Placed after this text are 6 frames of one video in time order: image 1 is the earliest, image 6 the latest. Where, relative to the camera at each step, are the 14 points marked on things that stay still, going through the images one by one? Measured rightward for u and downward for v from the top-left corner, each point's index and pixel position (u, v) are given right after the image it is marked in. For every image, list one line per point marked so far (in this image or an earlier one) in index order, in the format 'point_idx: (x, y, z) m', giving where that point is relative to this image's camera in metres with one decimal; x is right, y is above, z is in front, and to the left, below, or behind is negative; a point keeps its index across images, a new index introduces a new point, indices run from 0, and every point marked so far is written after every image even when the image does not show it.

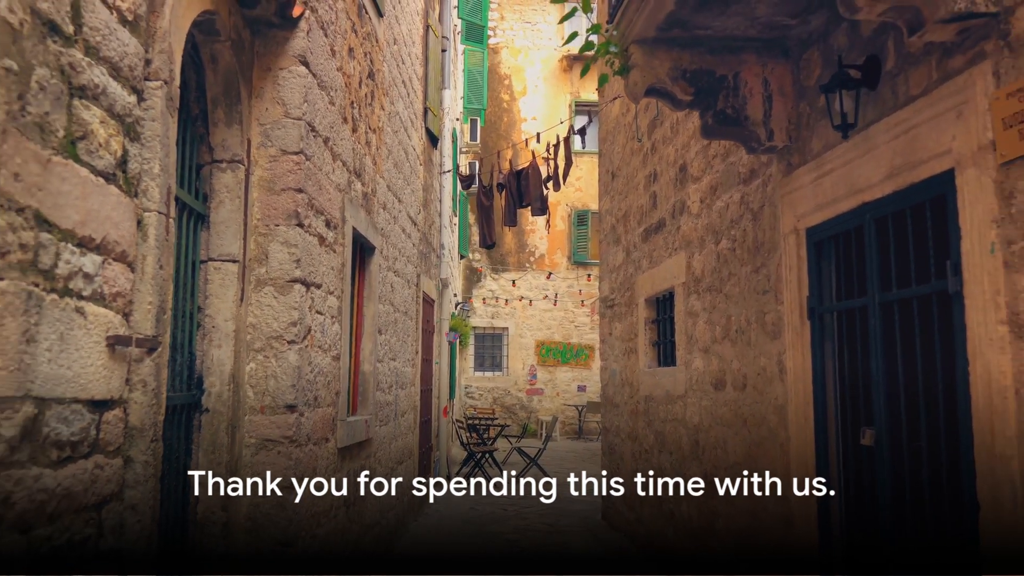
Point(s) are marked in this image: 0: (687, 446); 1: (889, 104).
0: (+1.0, -0.9, +5.0) m
1: (+1.2, +0.6, +2.8) m
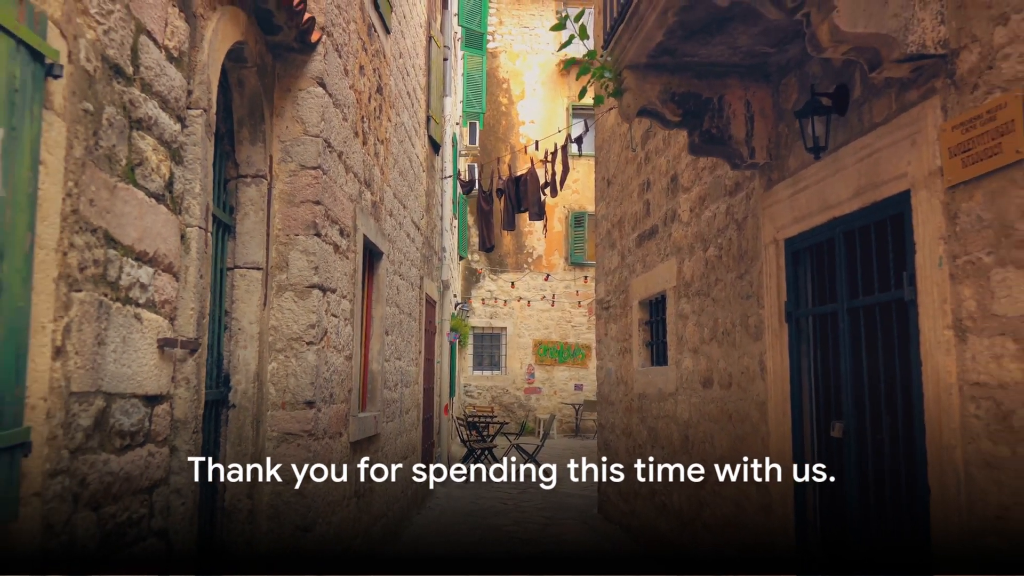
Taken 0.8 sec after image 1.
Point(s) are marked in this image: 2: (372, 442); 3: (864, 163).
0: (+1.0, -0.9, +5.3) m
1: (+1.2, +0.6, +3.1) m
2: (-0.9, -0.9, +5.5) m
3: (+1.2, +0.4, +3.1) m
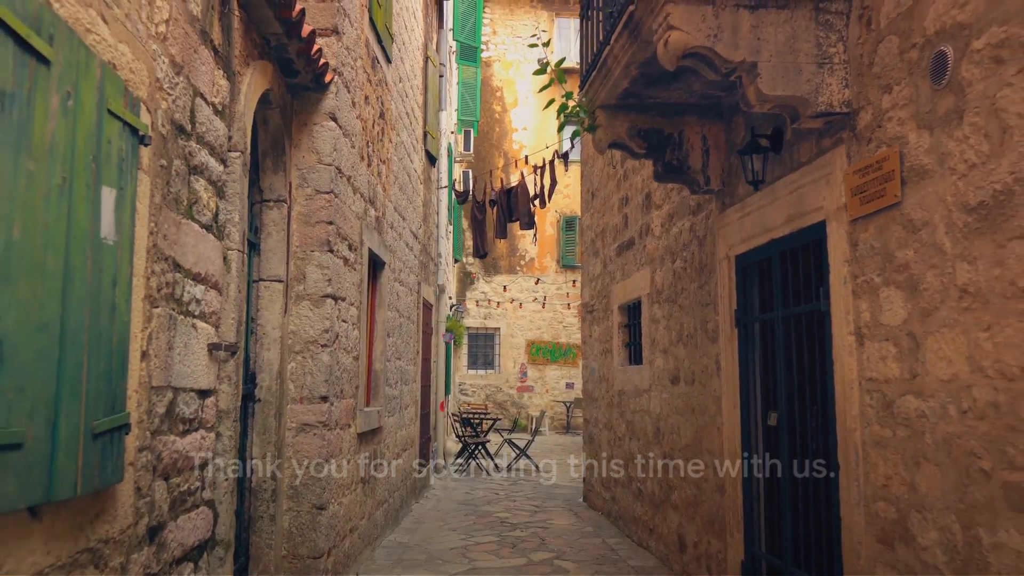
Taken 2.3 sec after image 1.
0: (+0.9, -0.9, +5.9) m
1: (+1.1, +0.5, +3.7) m
2: (-0.9, -1.0, +6.1) m
3: (+1.1, +0.4, +3.7) m
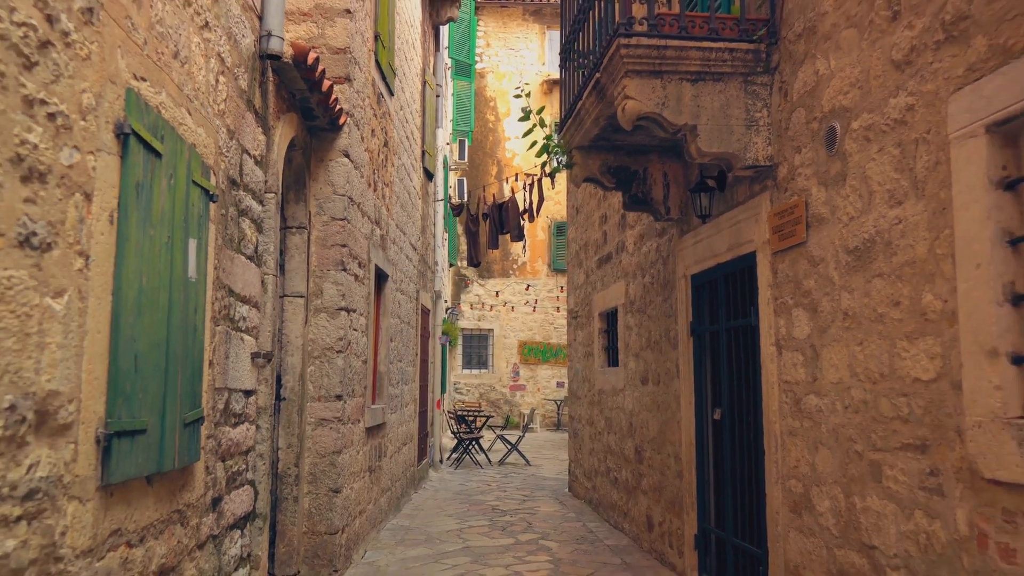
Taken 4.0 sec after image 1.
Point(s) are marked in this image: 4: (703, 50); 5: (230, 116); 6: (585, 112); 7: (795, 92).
0: (+0.8, -1.0, +6.7) m
1: (+1.1, +0.4, +4.5) m
2: (-1.0, -1.1, +6.9) m
3: (+1.1, +0.3, +4.4) m
4: (+0.8, +1.0, +3.9) m
5: (-1.1, +0.7, +3.6) m
6: (+0.4, +0.9, +4.7) m
7: (+1.2, +0.8, +3.8) m
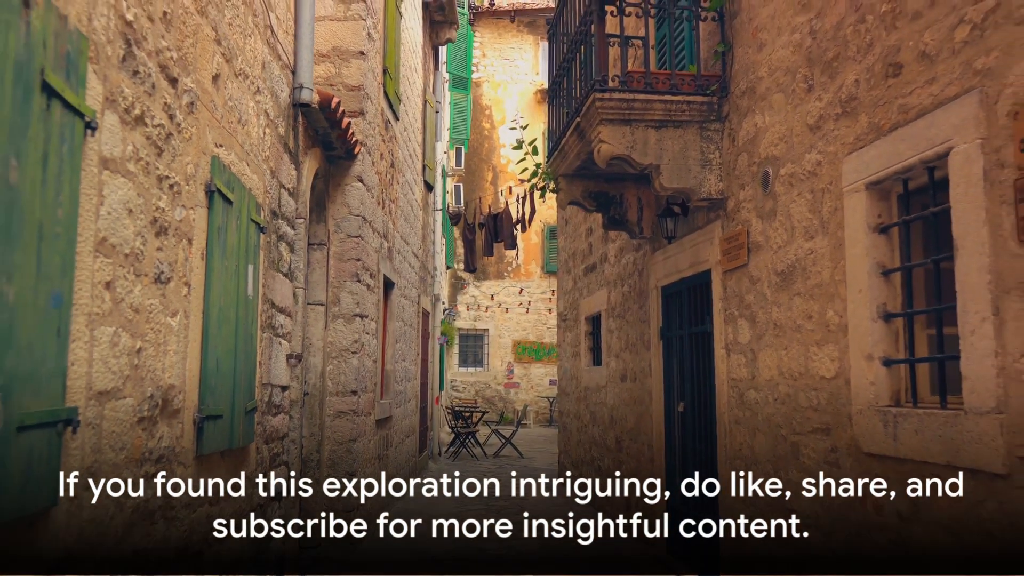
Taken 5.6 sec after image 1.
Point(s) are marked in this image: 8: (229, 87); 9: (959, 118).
0: (+0.8, -1.1, +7.5) m
1: (+1.0, +0.4, +5.3) m
2: (-1.0, -1.1, +7.6) m
3: (+1.0, +0.2, +5.2) m
4: (+0.8, +1.0, +4.7) m
5: (-1.1, +0.6, +4.4) m
6: (+0.3, +0.8, +5.5) m
7: (+1.1, +0.7, +4.5) m
8: (-1.1, +0.8, +3.5) m
9: (+1.3, +0.5, +2.7) m
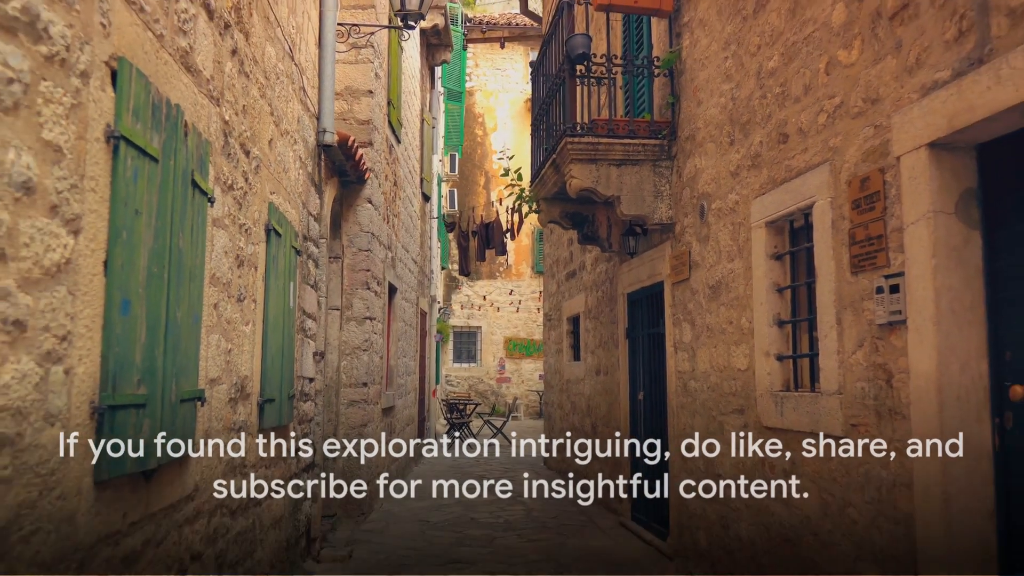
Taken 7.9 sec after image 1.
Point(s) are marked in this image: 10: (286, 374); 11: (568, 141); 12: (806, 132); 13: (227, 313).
0: (+0.7, -1.1, +8.5) m
1: (+0.9, +0.3, +6.3) m
2: (-1.1, -1.2, +8.7) m
3: (+0.9, +0.2, +6.2) m
4: (+0.7, +0.9, +5.7) m
5: (-1.2, +0.6, +5.4) m
6: (+0.2, +0.8, +6.5) m
7: (+1.1, +0.7, +5.6) m
8: (-1.2, +0.7, +4.5) m
9: (+1.3, +0.4, +3.7) m
10: (-1.2, -0.4, +4.7) m
11: (+0.4, +0.9, +5.7) m
12: (+1.3, +0.7, +3.9) m
13: (-1.1, -0.1, +3.5) m
